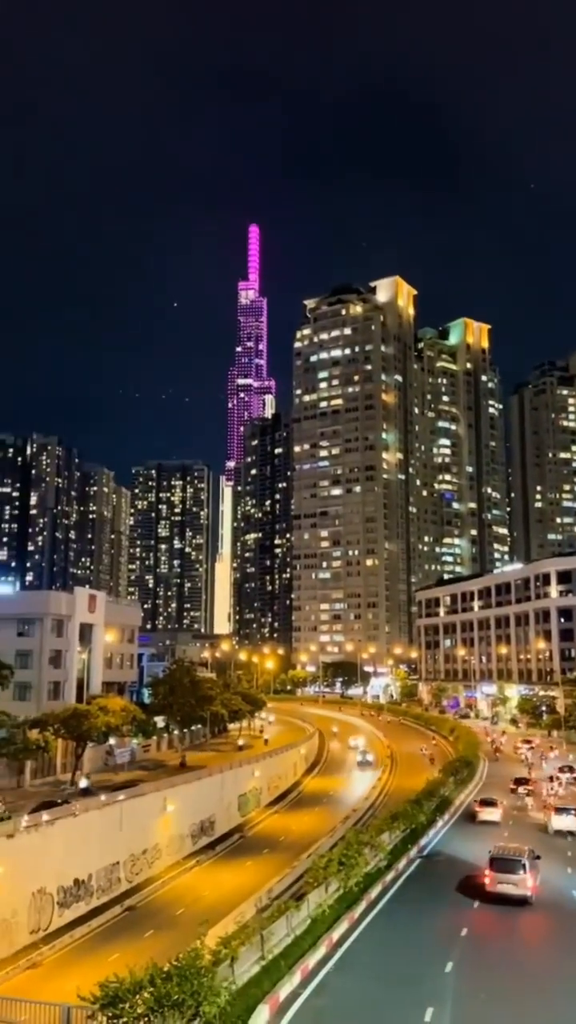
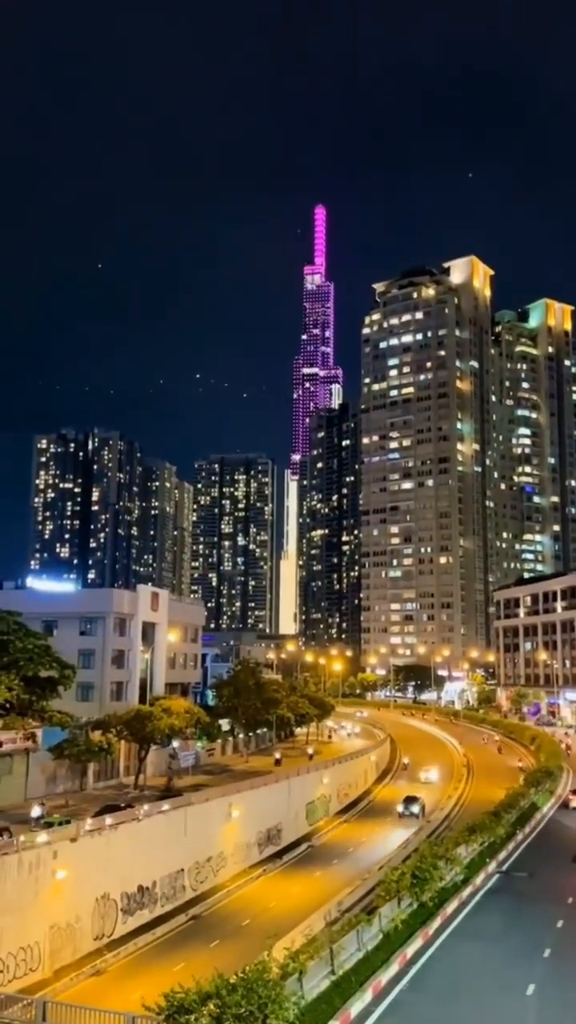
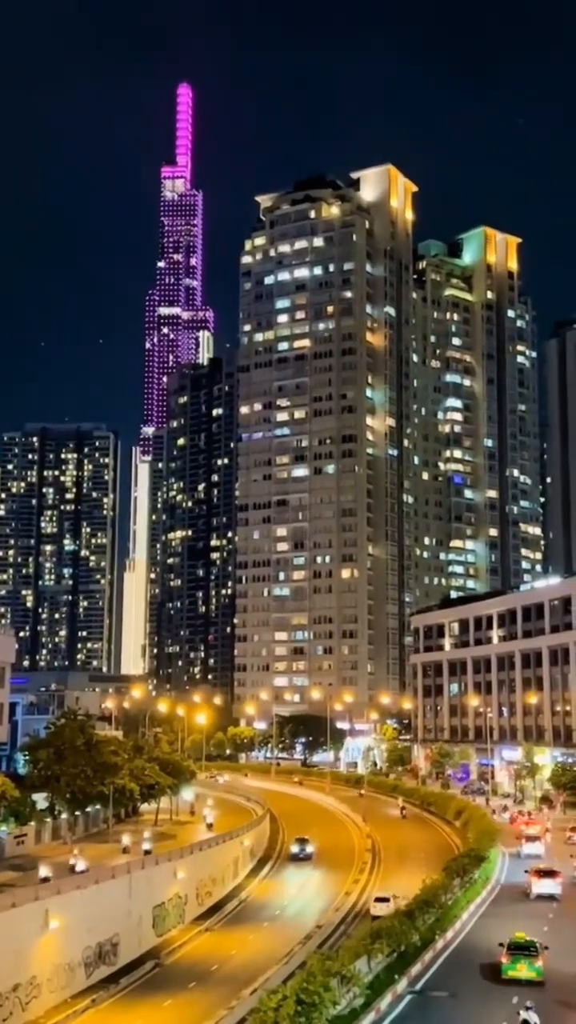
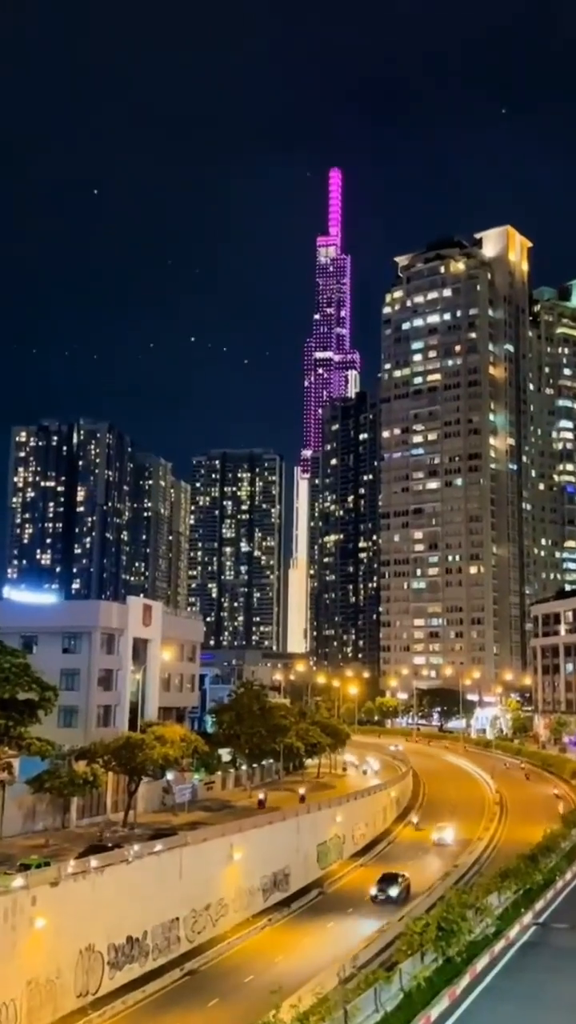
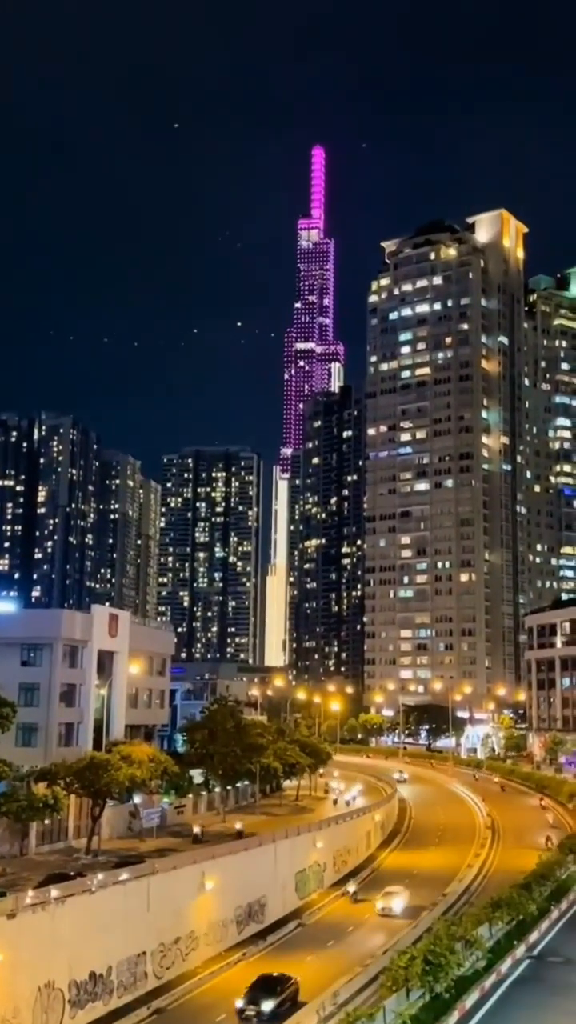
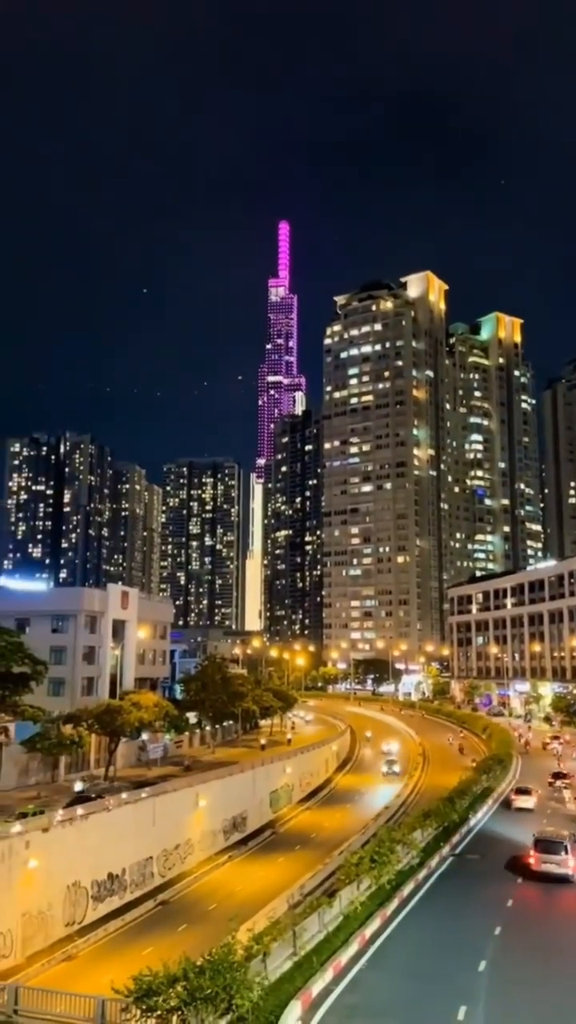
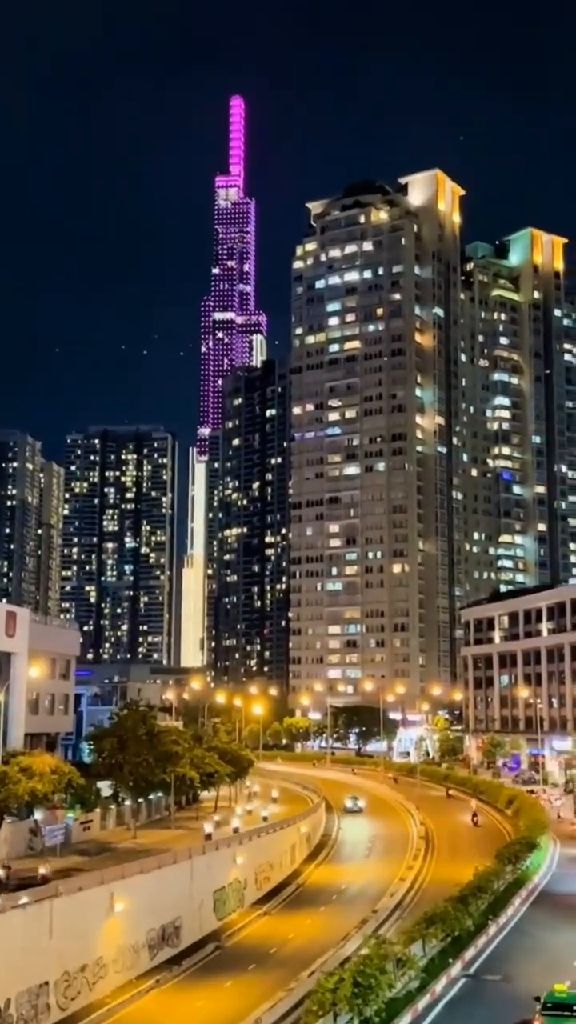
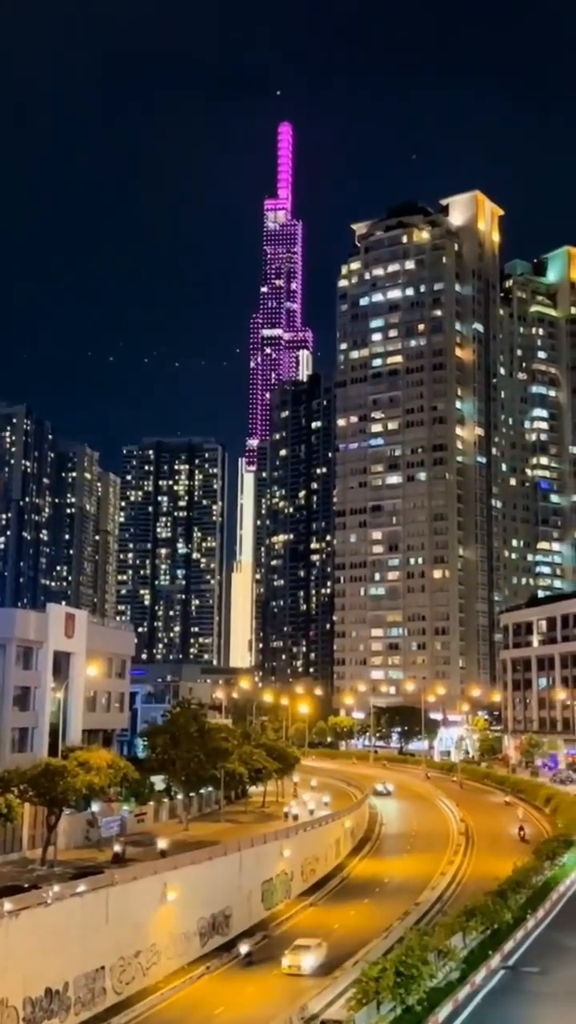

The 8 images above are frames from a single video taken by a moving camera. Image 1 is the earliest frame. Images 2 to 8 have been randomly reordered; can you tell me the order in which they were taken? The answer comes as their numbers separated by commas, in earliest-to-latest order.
6, 2, 4, 5, 8, 7, 3
